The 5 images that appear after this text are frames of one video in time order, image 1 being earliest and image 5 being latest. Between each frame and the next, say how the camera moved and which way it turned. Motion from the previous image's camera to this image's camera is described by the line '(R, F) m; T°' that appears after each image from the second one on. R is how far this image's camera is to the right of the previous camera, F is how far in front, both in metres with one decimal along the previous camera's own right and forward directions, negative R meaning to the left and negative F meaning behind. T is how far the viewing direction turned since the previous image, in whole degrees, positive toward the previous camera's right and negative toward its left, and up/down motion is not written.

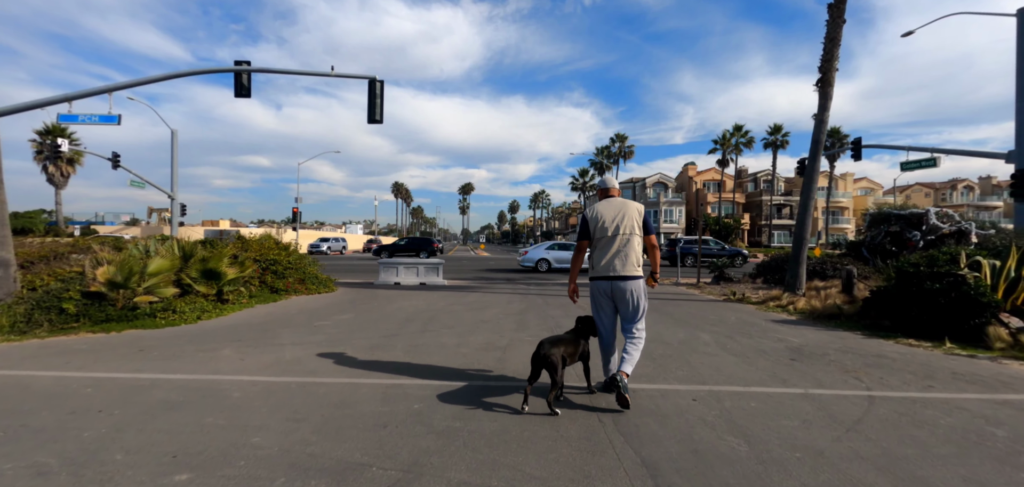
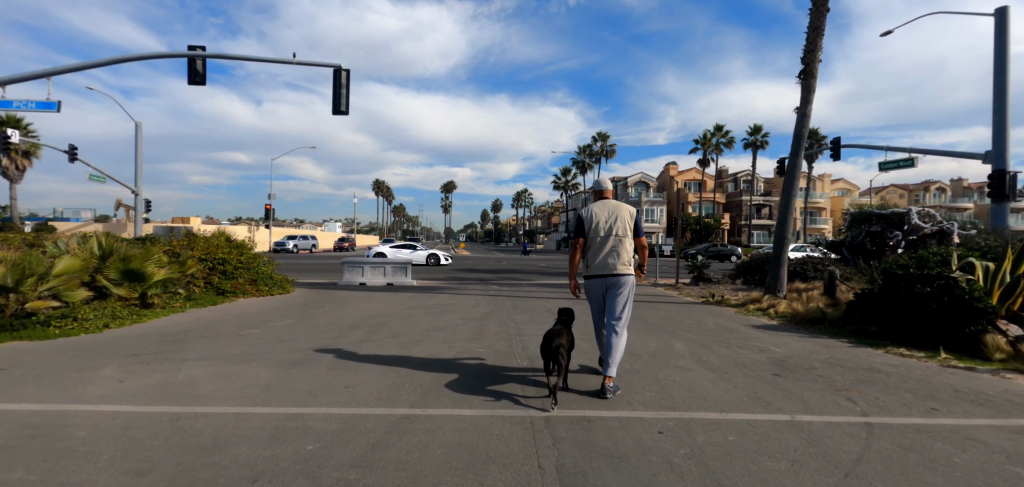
(+0.4, +0.8) m; +2°
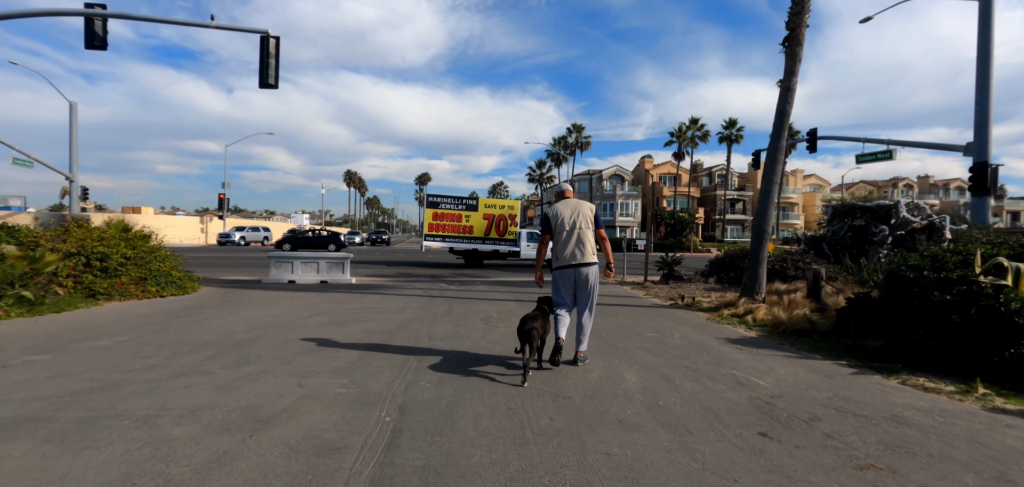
(+0.9, +1.8) m; +3°
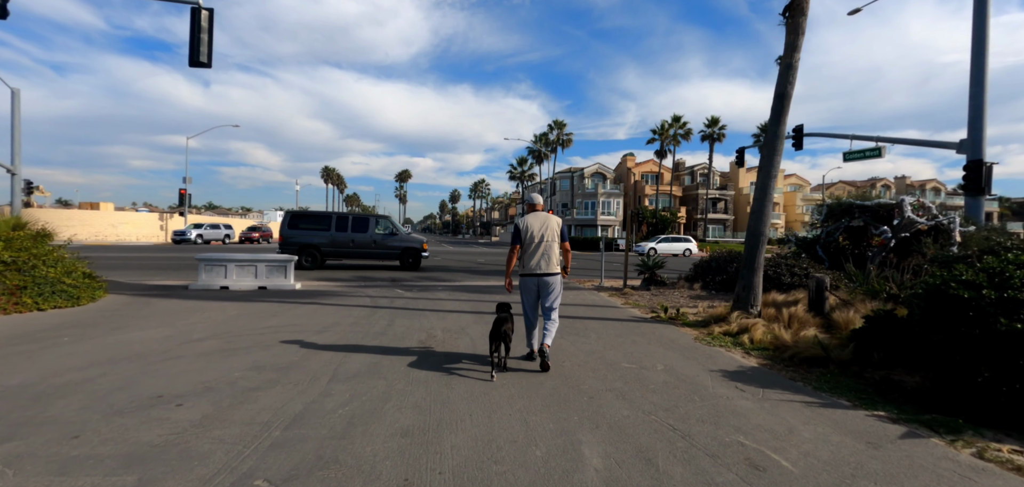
(+0.5, +1.6) m; +2°
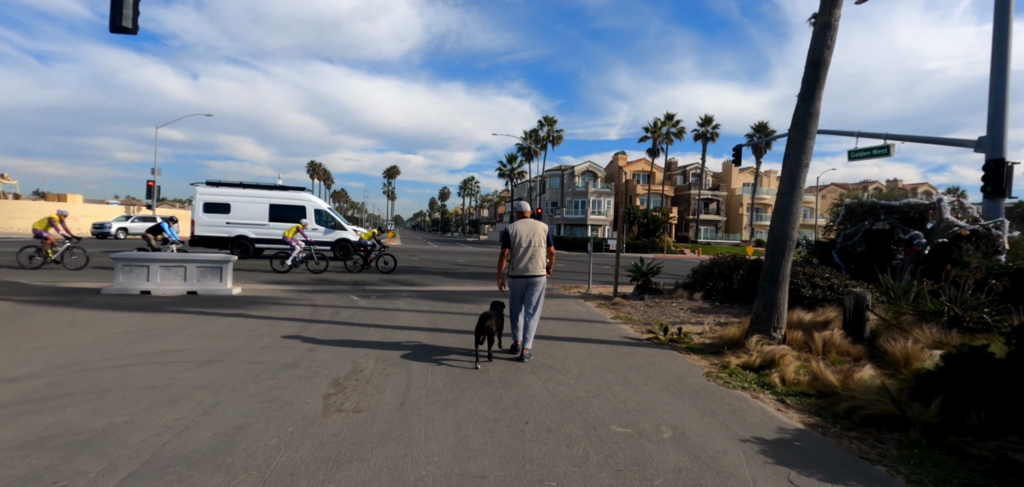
(+0.4, +1.9) m; +1°
